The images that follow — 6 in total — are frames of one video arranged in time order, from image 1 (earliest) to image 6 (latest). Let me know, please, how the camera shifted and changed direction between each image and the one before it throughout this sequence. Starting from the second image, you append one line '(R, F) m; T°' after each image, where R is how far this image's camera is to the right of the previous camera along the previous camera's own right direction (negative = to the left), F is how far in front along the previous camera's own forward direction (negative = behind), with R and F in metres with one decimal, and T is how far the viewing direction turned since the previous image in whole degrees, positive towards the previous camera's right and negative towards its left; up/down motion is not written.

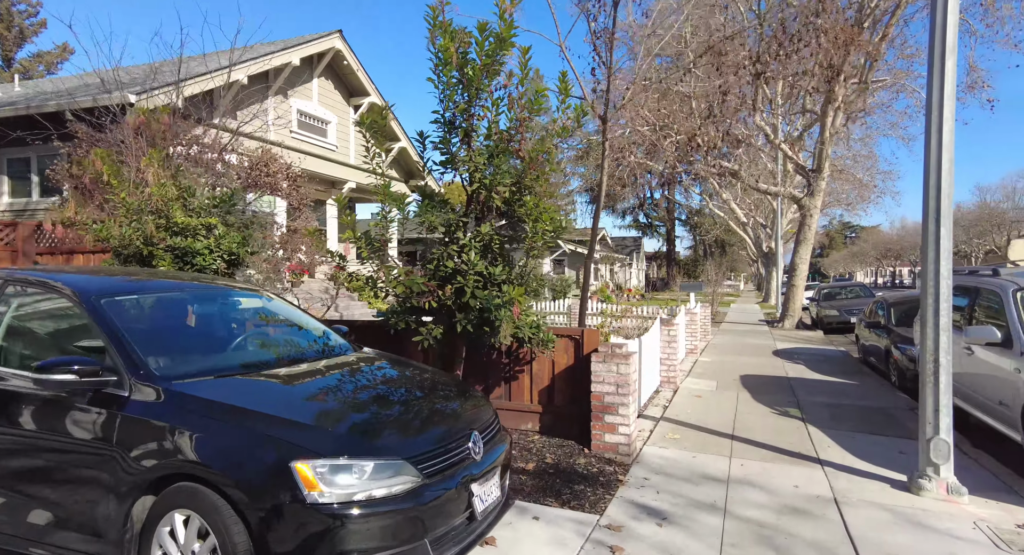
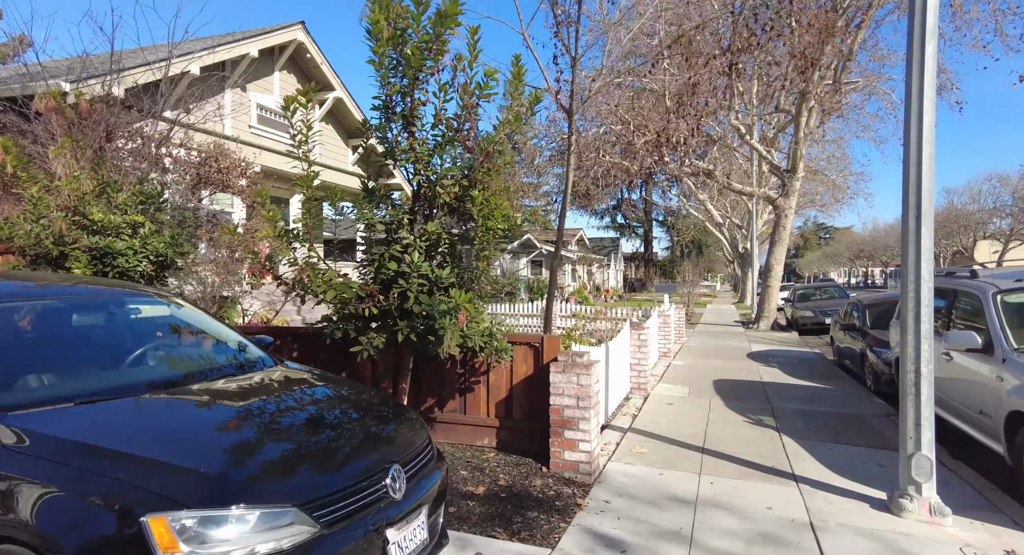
(+0.2, +0.4) m; +2°
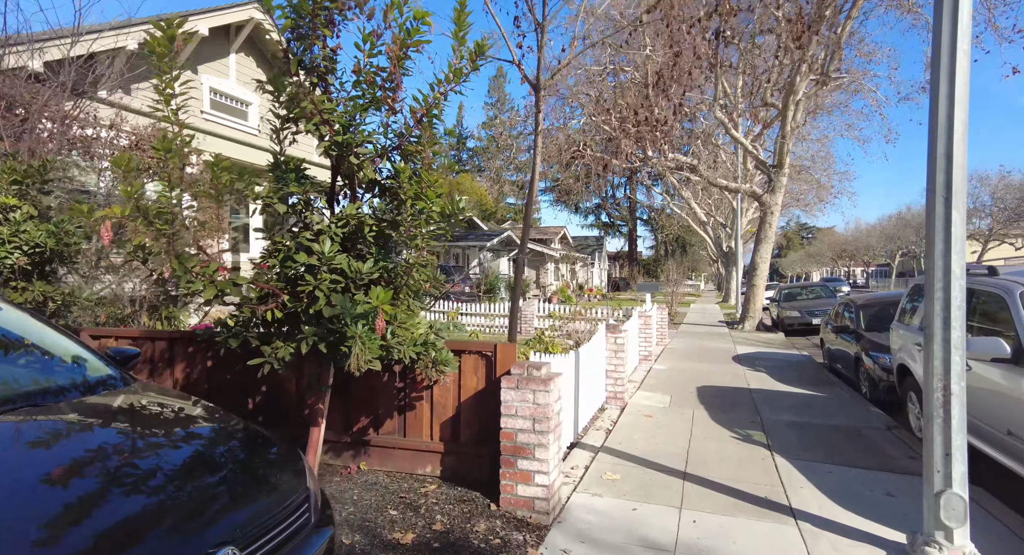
(+0.3, +0.8) m; +1°
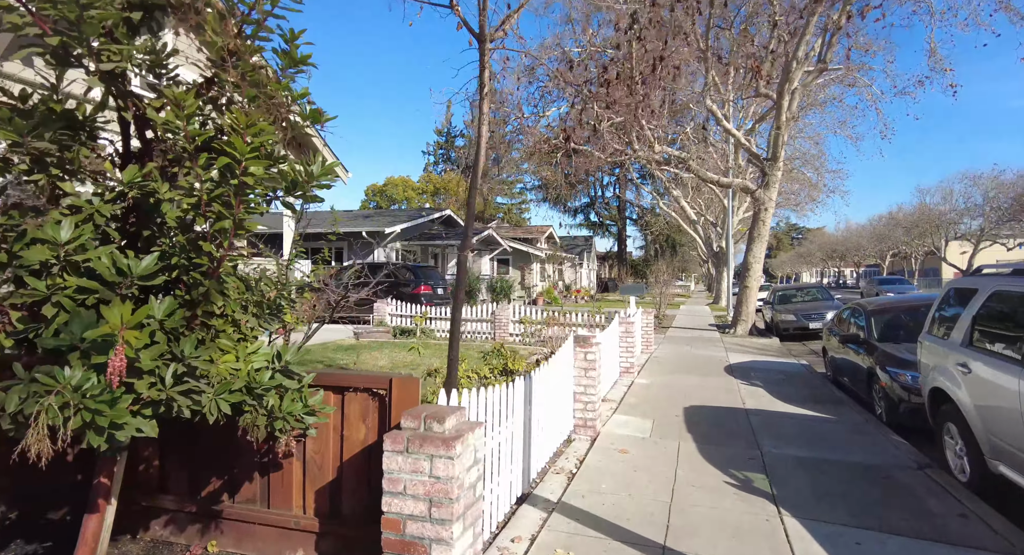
(+0.4, +1.3) m; +1°
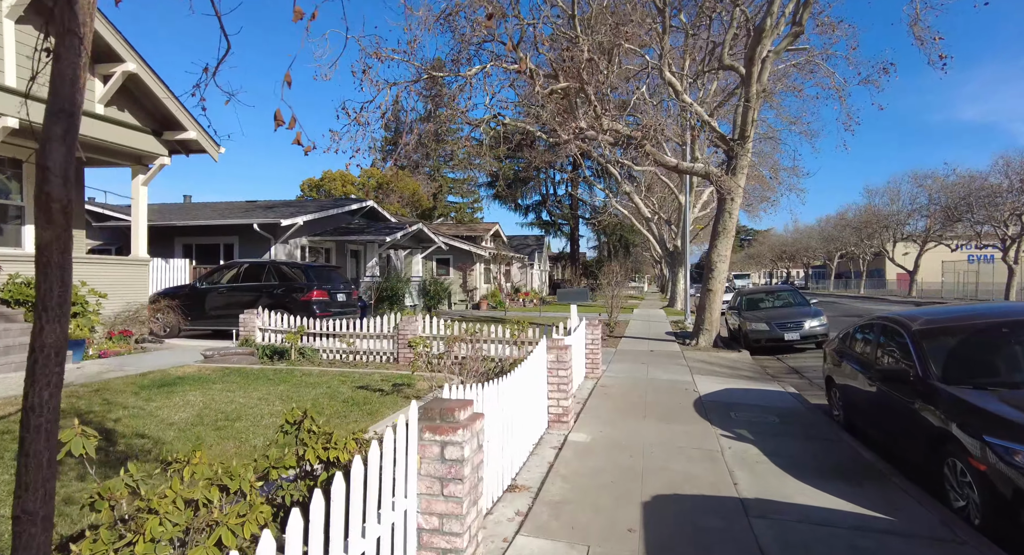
(+0.9, +3.0) m; +4°
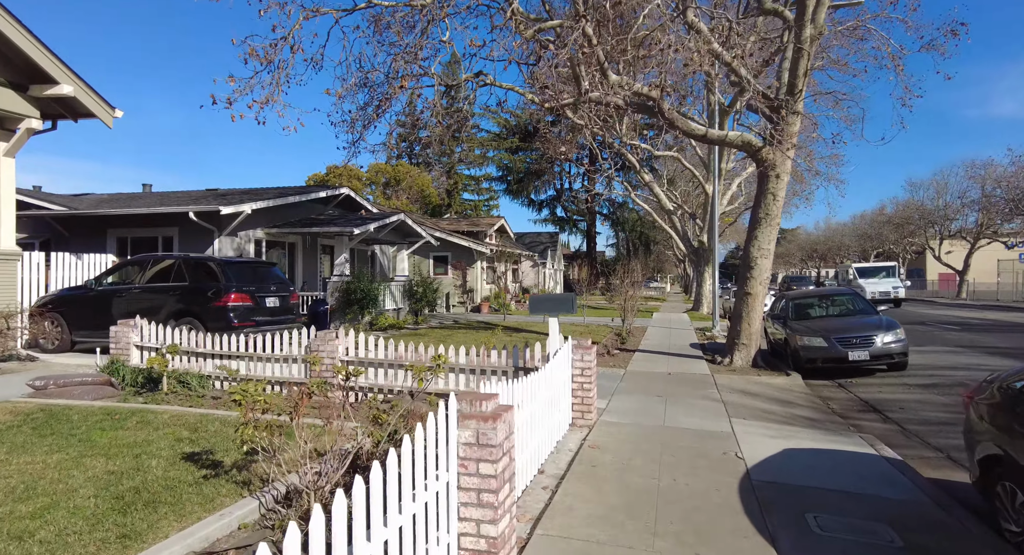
(+0.8, +3.1) m; -2°
